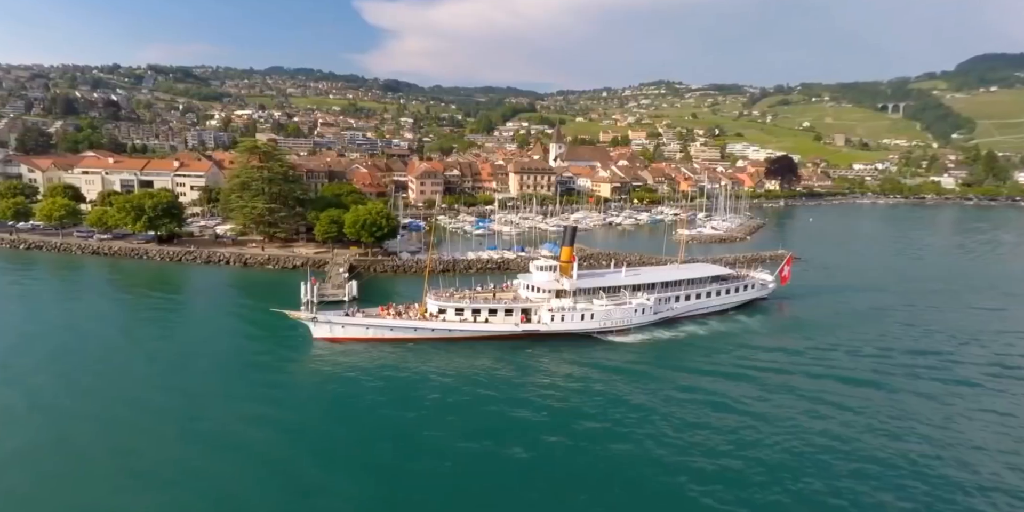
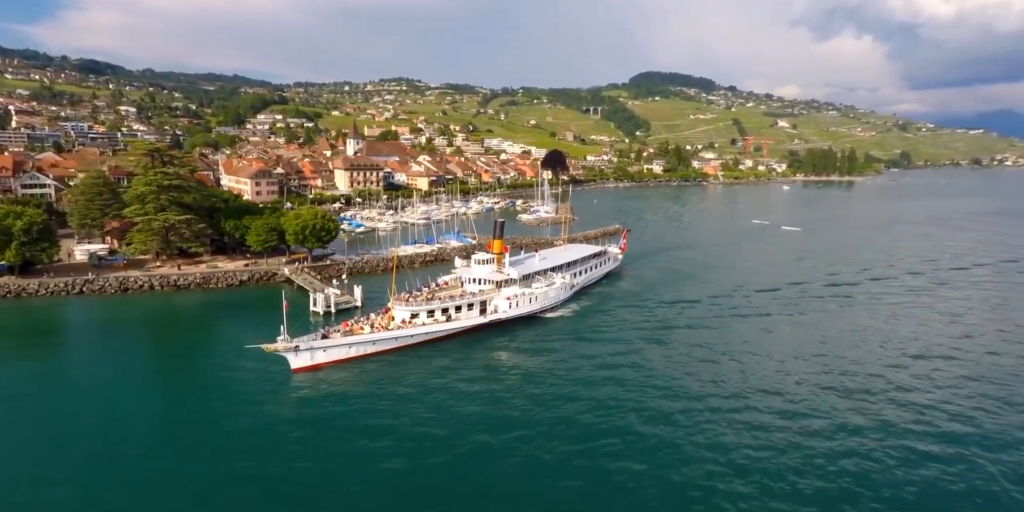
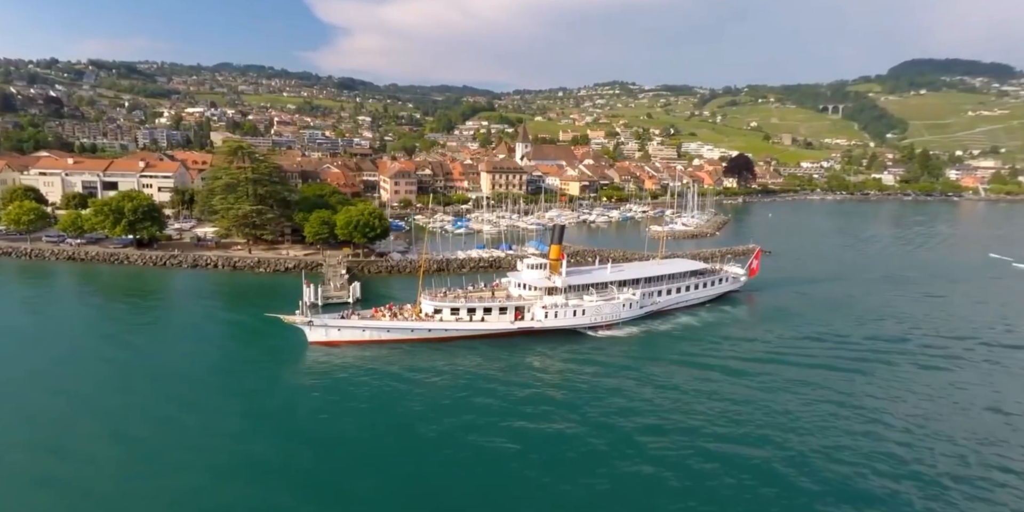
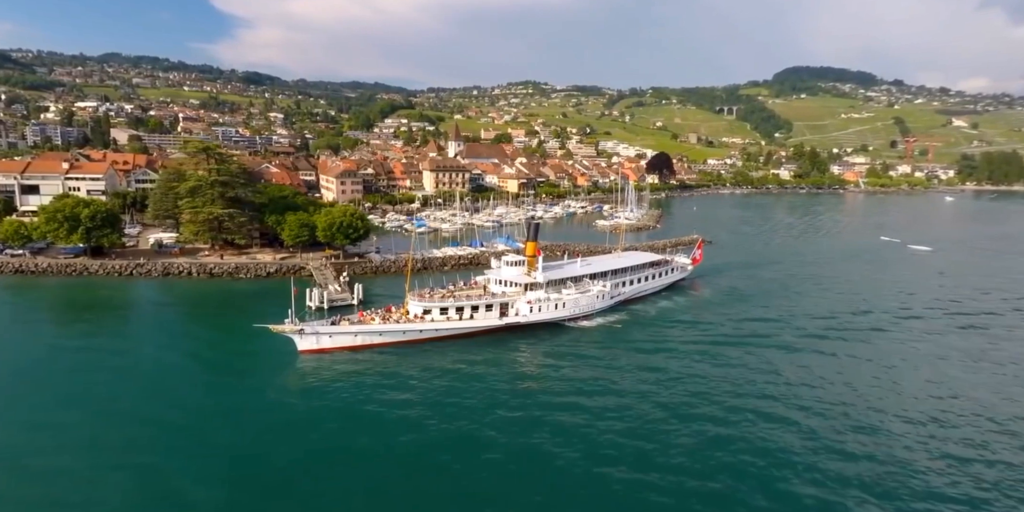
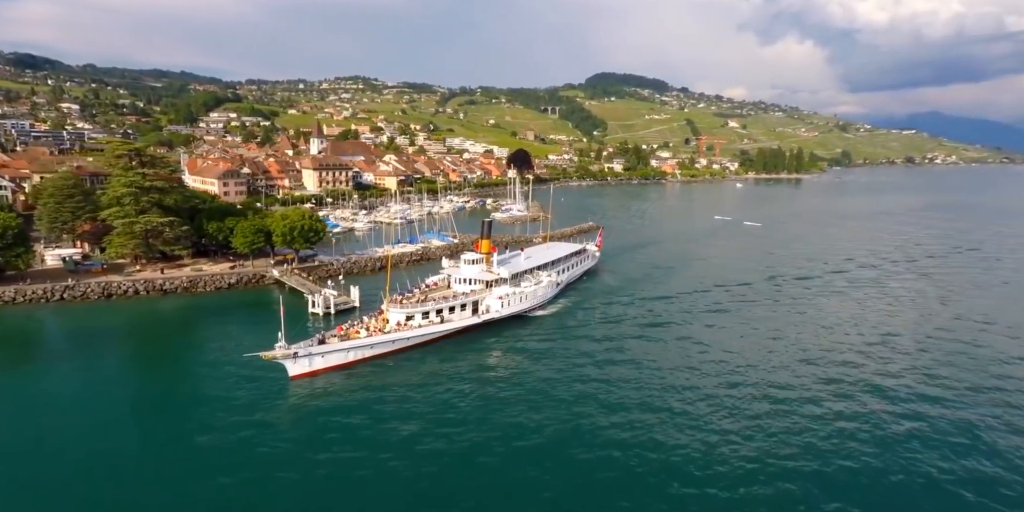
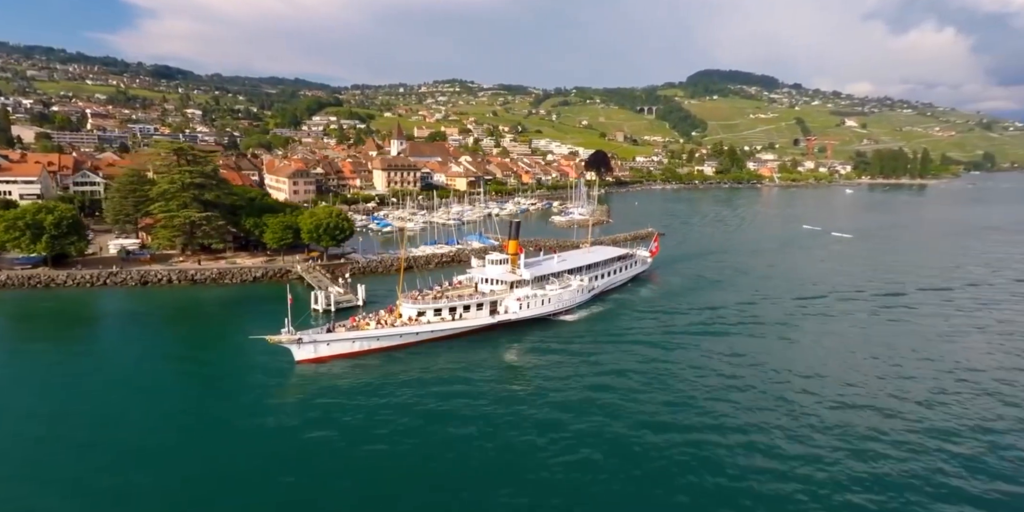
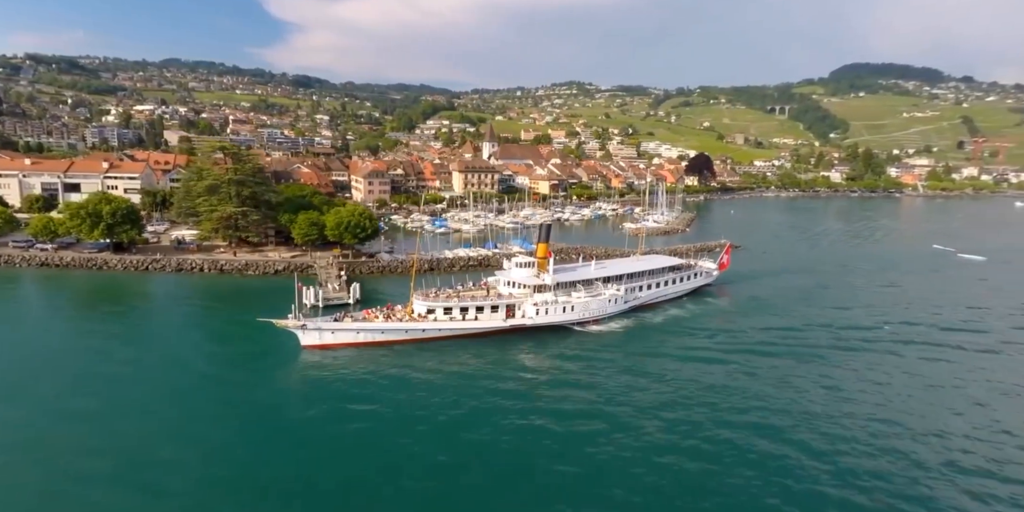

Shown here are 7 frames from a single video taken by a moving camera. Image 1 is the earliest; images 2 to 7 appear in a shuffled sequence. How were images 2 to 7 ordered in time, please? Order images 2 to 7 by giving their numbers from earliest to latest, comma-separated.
3, 7, 4, 6, 2, 5
